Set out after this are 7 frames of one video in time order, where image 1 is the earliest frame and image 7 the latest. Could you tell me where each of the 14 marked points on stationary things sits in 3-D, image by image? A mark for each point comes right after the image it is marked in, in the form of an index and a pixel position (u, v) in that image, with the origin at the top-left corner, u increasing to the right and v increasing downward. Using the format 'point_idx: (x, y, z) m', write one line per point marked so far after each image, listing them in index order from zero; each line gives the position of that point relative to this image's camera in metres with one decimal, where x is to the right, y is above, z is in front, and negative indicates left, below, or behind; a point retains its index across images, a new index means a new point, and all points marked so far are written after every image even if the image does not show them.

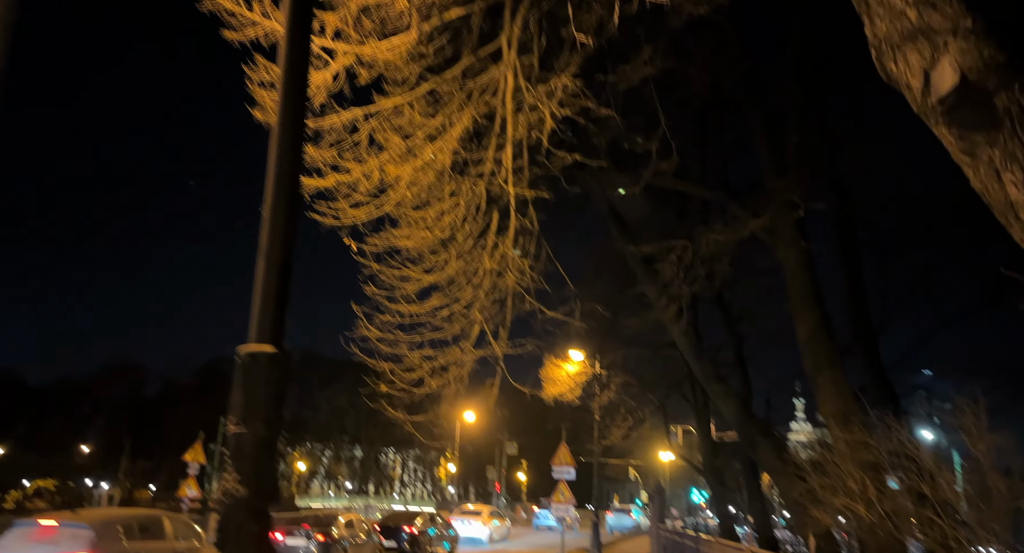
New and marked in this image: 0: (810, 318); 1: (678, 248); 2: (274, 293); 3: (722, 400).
0: (+5.7, -0.8, +11.7) m
1: (+3.1, +0.6, +11.3) m
2: (-1.4, -0.1, +3.5) m
3: (+5.3, -3.2, +15.8) m
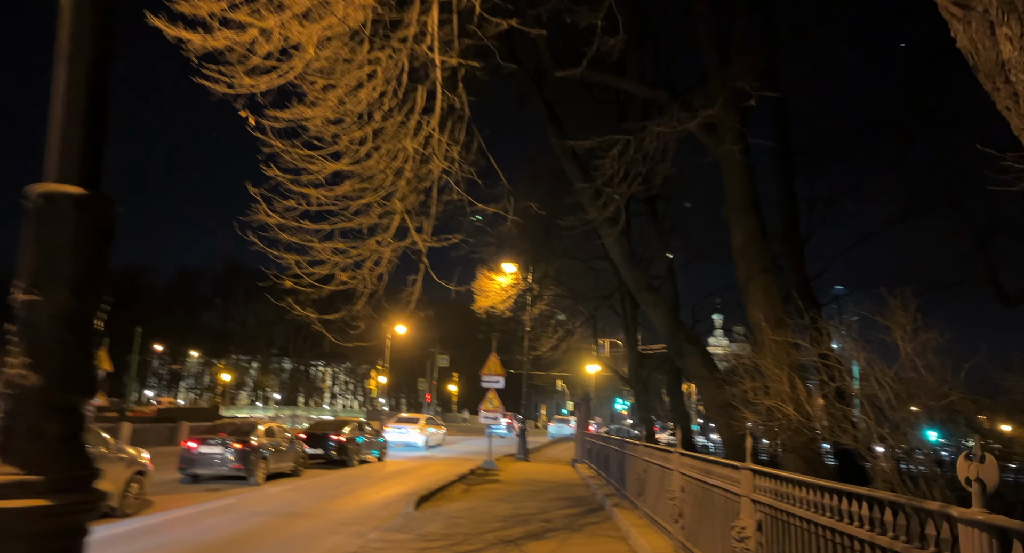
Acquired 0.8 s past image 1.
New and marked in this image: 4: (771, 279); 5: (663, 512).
0: (+4.4, +1.0, +11.5) m
1: (+1.8, +2.3, +10.6) m
2: (-1.8, +0.7, +2.6) m
3: (+3.6, -0.8, +15.7) m
4: (+4.8, 0.0, +11.5) m
5: (+2.0, -3.1, +8.1) m
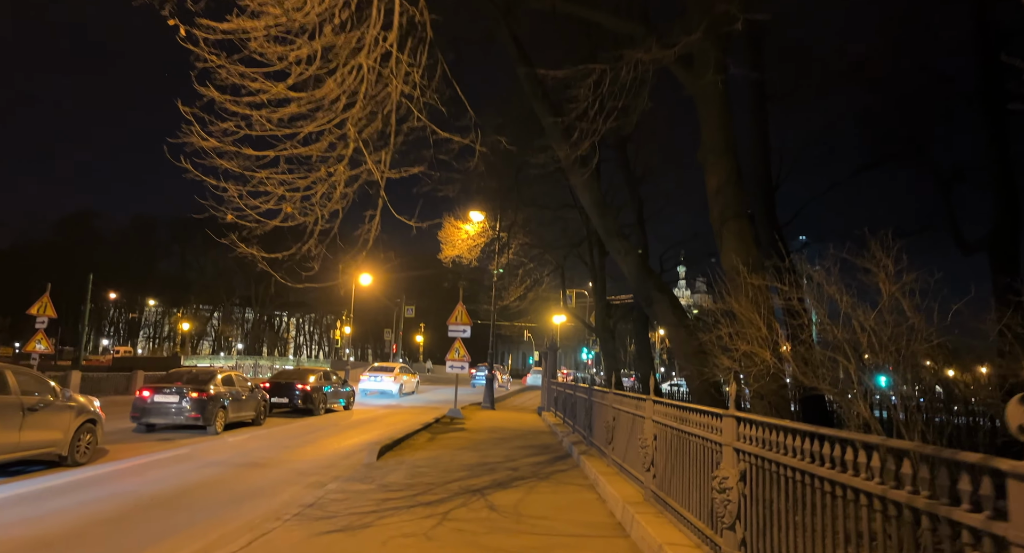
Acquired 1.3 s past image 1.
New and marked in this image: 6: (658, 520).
0: (+3.8, +1.9, +11.0) m
1: (+1.3, +3.2, +9.9) m
2: (-1.9, +1.0, +1.9) m
3: (+2.7, +0.5, +15.4) m
4: (+4.2, +1.0, +11.1) m
5: (+1.6, -2.4, +7.9) m
6: (+1.4, -2.4, +6.1) m
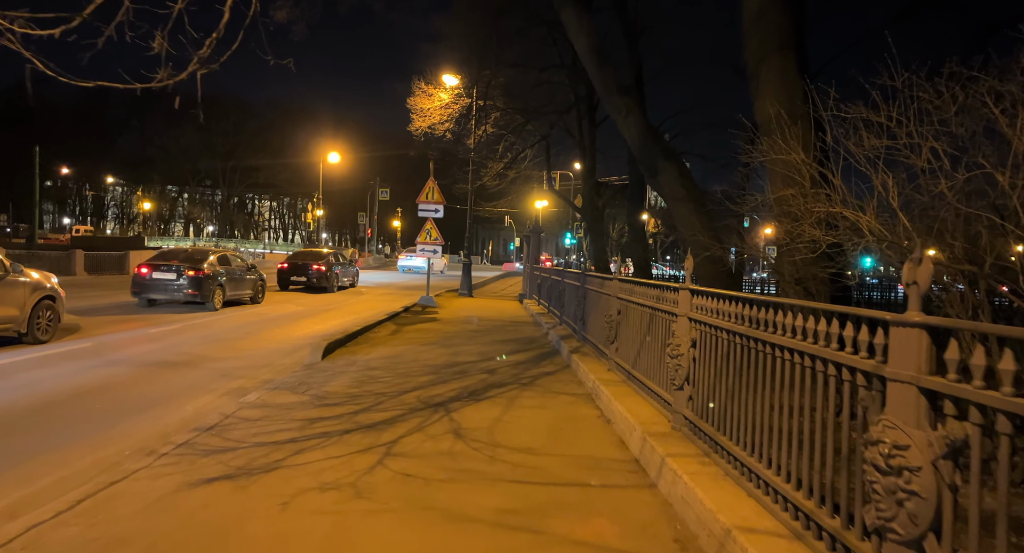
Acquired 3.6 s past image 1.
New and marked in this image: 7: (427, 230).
0: (+3.5, +3.9, +8.2) m
1: (+1.1, +5.0, +6.7) m
2: (-1.9, +1.3, -0.9) m
3: (+2.3, +3.3, +12.6) m
4: (+3.9, +3.0, +8.4) m
5: (+1.3, -0.9, +5.7) m
6: (+1.2, -1.3, +4.0) m
7: (-2.7, +1.5, +19.4) m
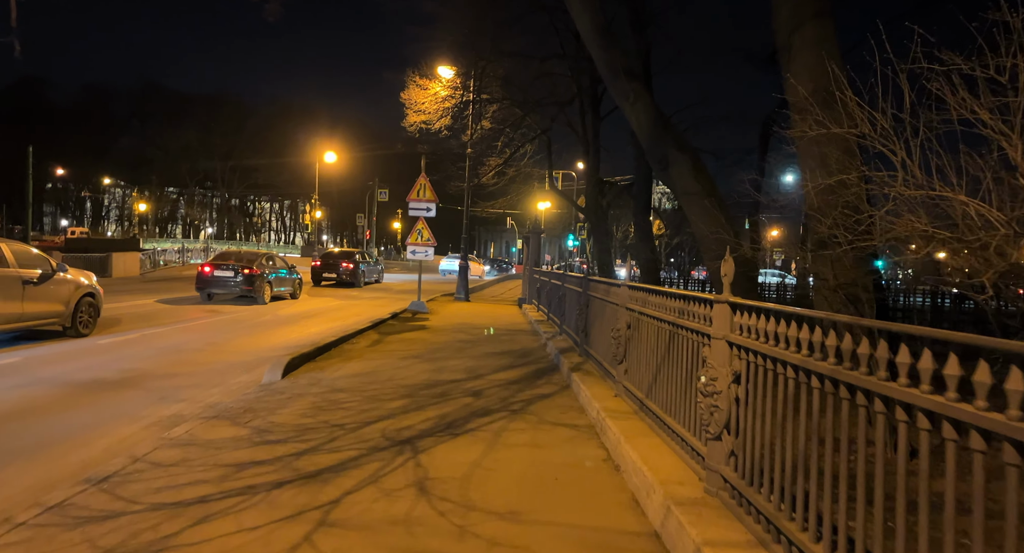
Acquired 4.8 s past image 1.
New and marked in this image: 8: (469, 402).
0: (+3.3, +3.9, +6.9) m
1: (+0.9, +4.9, +5.5) m
2: (-2.1, +1.3, -2.1) m
3: (+2.2, +3.2, +11.4) m
4: (+3.8, +2.9, +7.1) m
5: (+1.2, -0.9, +4.4) m
6: (+1.1, -1.3, +2.7) m
7: (-2.8, +1.4, +18.1) m
8: (-0.5, -1.4, +6.9) m
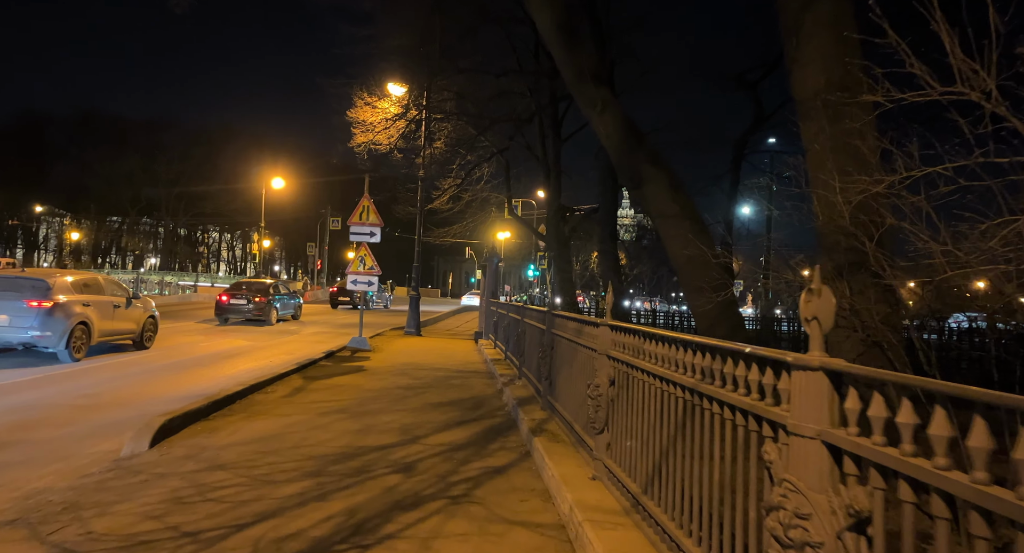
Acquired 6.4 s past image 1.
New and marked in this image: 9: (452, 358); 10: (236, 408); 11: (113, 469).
0: (+2.8, +3.6, +5.6) m
1: (+0.5, +4.7, +4.1) m
2: (-2.0, +1.5, -3.9) m
3: (+1.4, +2.7, +9.9) m
4: (+3.2, +2.6, +5.8) m
5: (+0.8, -1.1, +2.8) m
6: (+0.9, -1.4, +1.0) m
7: (-4.0, +0.5, +16.3) m
8: (-1.0, -1.7, +5.1) m
9: (-1.4, -1.9, +14.2) m
10: (-3.6, -1.7, +8.0) m
11: (-3.5, -1.7, +5.5) m
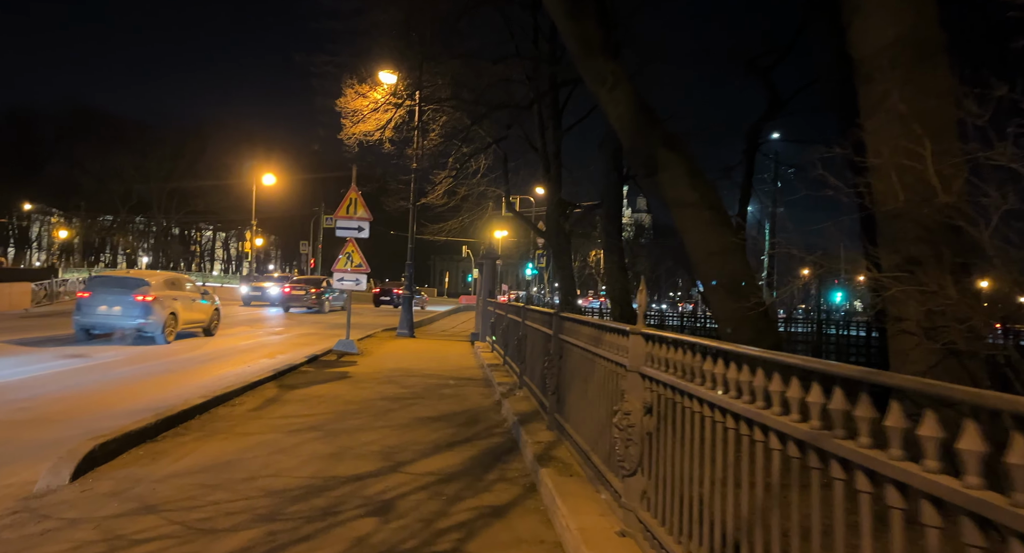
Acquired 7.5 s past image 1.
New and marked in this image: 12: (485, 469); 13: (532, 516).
0: (+2.9, +3.6, +4.5) m
1: (+0.5, +4.7, +3.0) m
2: (-2.0, +1.5, -5.0) m
3: (+1.4, +2.7, +8.9) m
4: (+3.2, +2.6, +4.8) m
5: (+0.9, -1.1, +1.7) m
6: (+0.9, -1.4, 0.0) m
7: (-4.0, +0.5, +15.2) m
8: (-0.9, -1.7, +4.0) m
9: (-1.4, -1.8, +13.2) m
10: (-3.6, -1.6, +6.9) m
11: (-3.5, -1.7, +4.4) m
12: (-0.2, -1.7, +5.5) m
13: (+0.1, -1.7, +4.4) m
